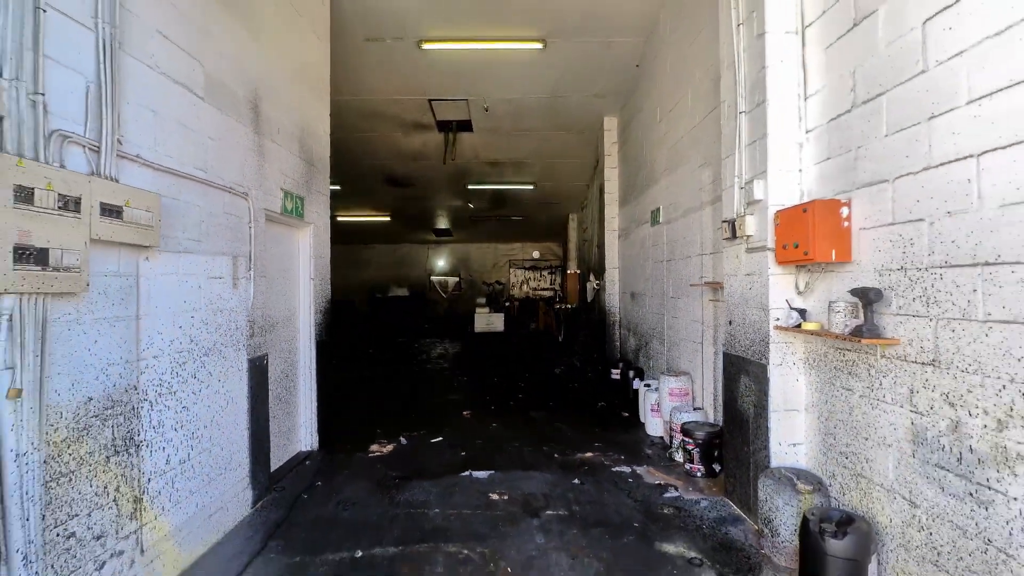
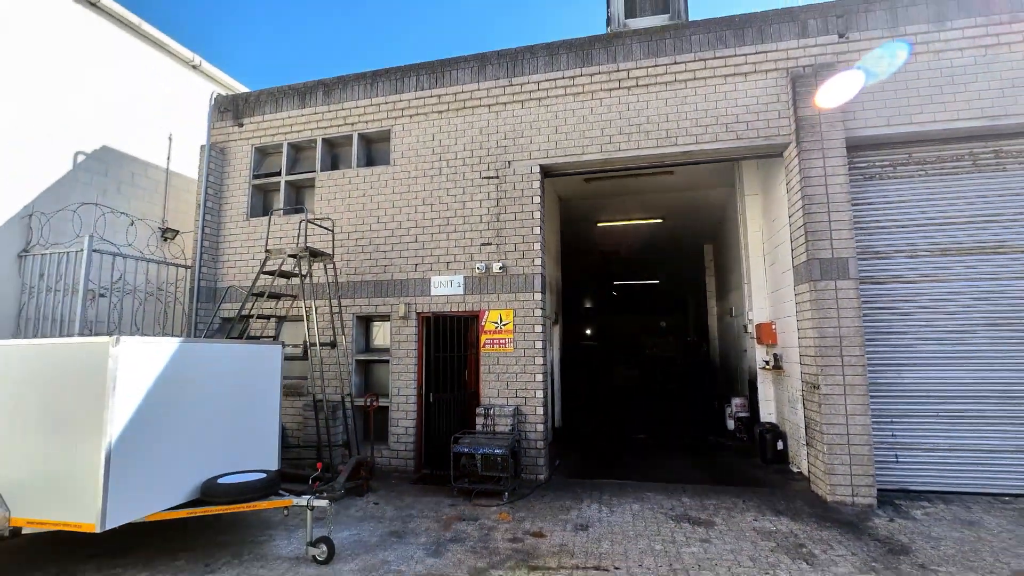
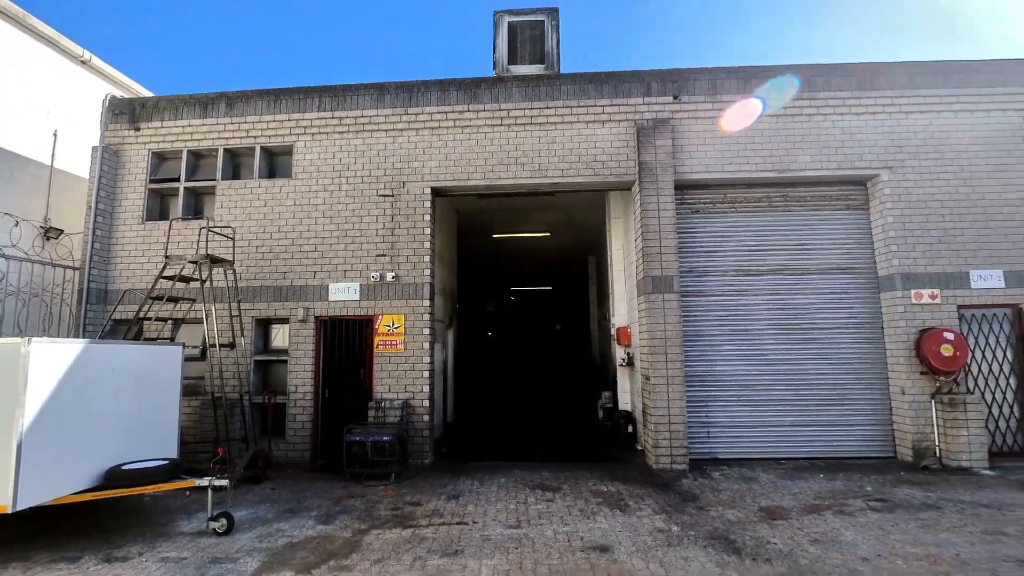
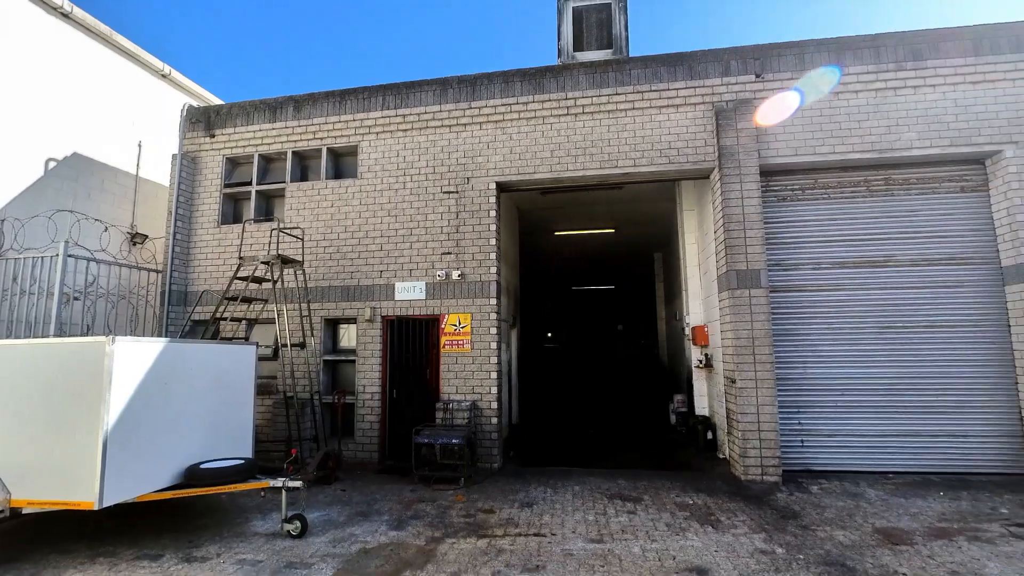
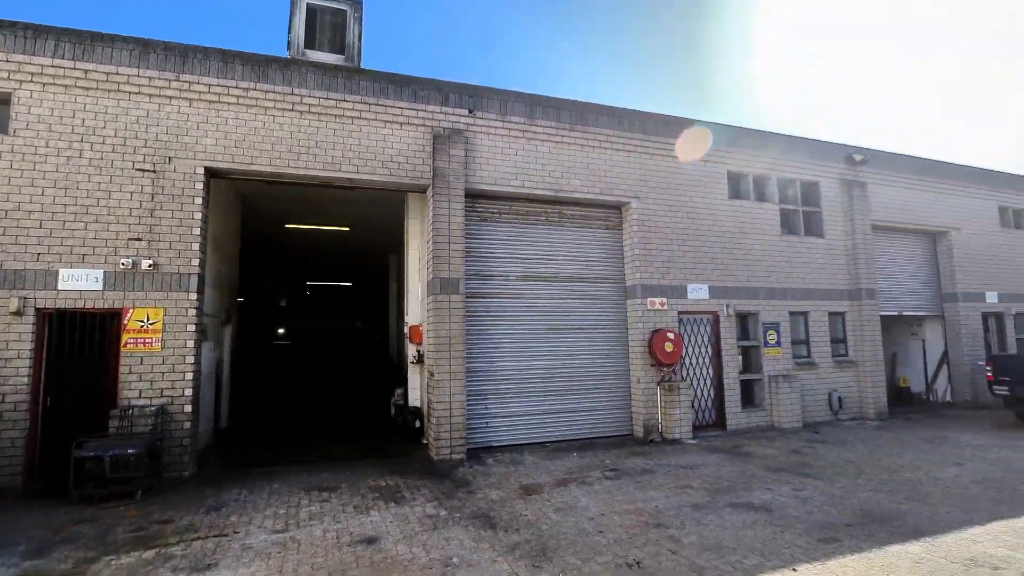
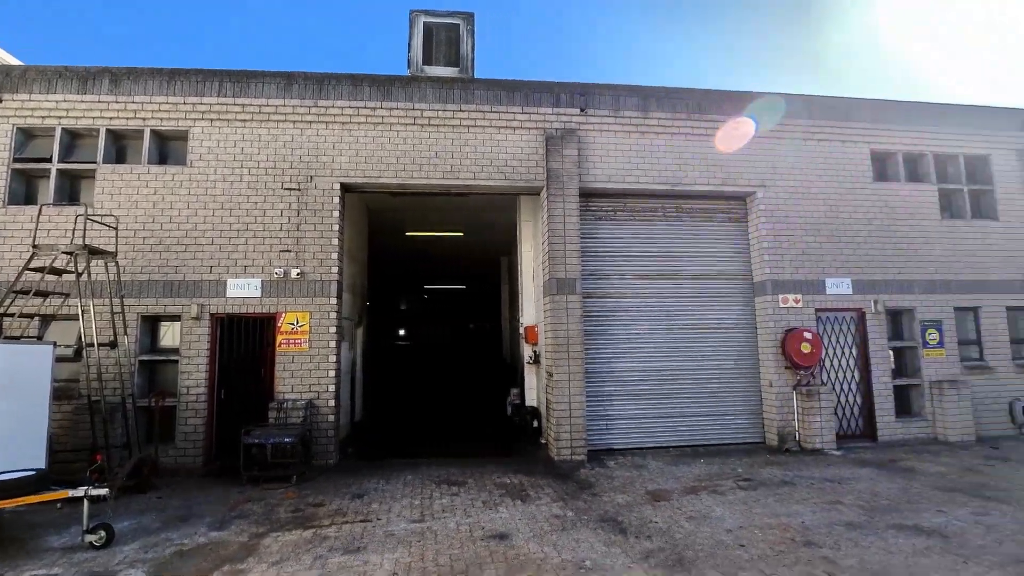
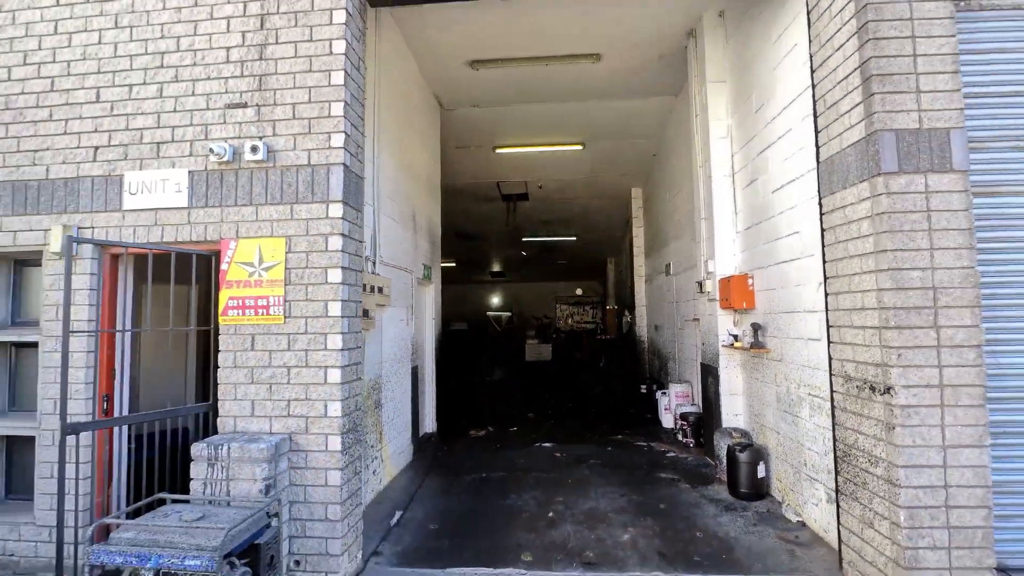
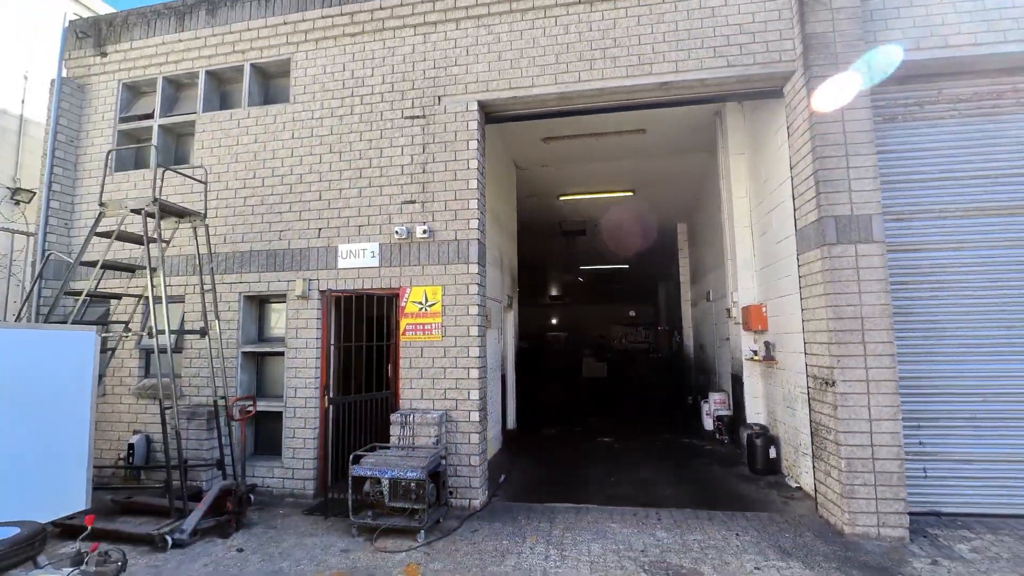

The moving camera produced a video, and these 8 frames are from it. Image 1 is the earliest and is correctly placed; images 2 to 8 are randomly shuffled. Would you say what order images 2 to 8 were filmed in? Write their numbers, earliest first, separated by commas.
7, 8, 2, 4, 3, 6, 5
